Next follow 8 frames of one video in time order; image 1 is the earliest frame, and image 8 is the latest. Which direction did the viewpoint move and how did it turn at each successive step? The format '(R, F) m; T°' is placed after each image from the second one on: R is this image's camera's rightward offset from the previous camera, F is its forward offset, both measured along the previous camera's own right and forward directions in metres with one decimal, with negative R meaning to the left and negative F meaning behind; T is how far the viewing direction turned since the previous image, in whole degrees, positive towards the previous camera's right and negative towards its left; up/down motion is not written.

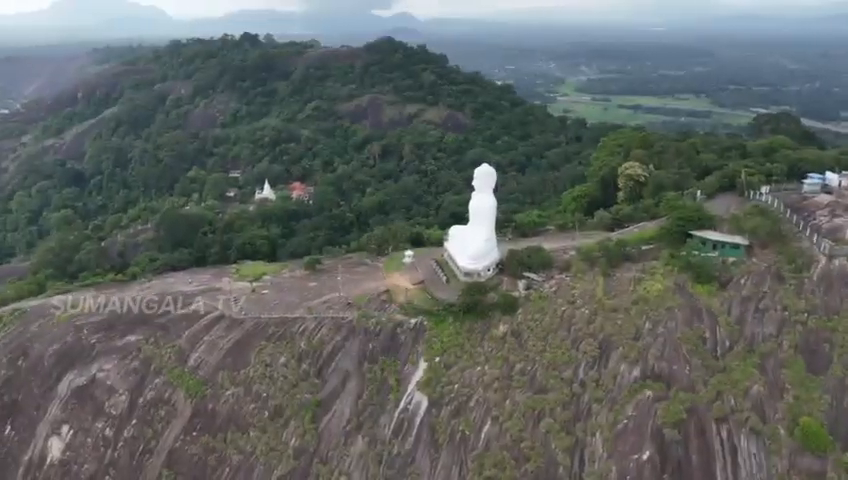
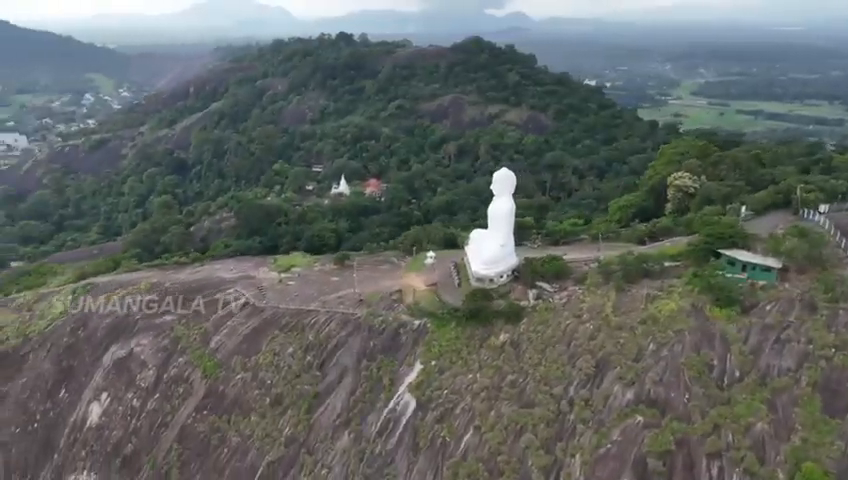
(+3.5, +0.4) m; -9°
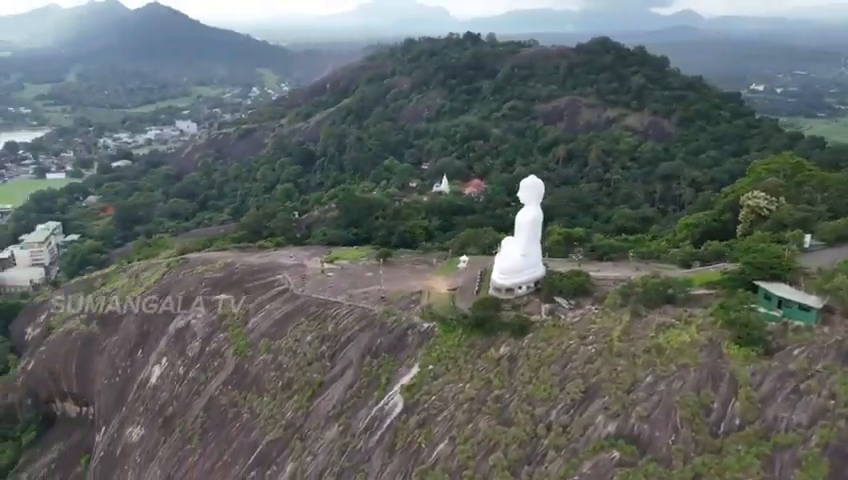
(+4.7, +0.6) m; -13°
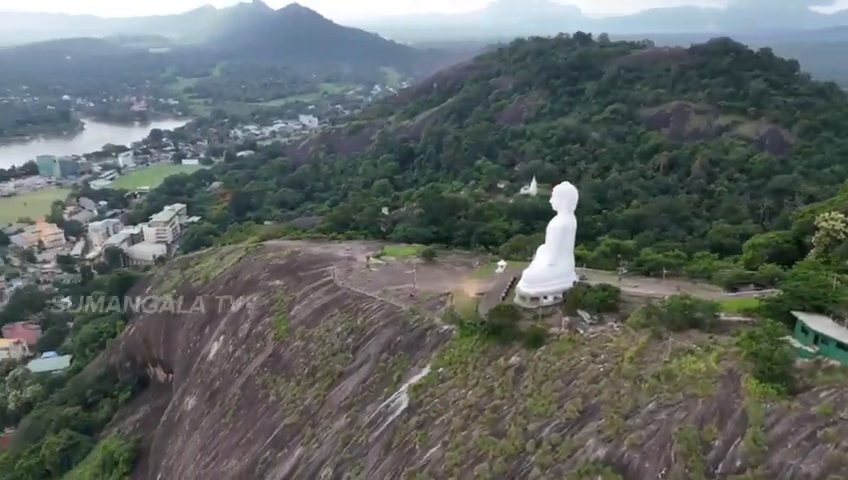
(+3.4, +0.3) m; -10°
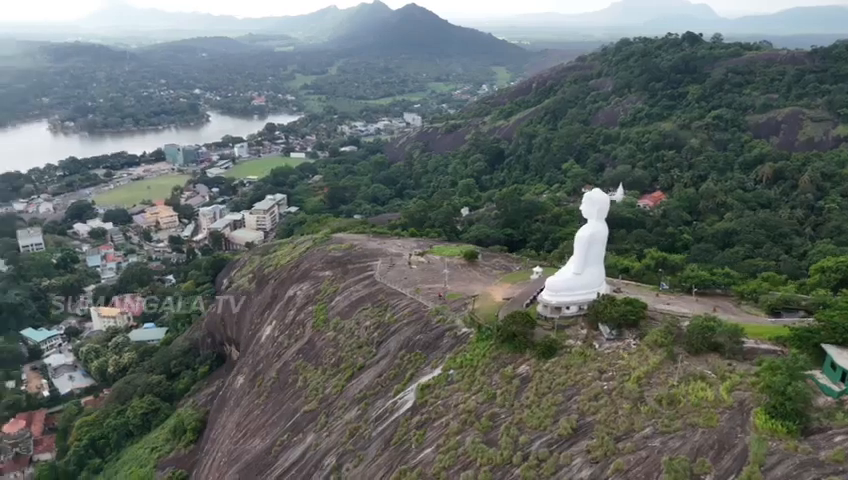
(+3.0, +0.3) m; -9°
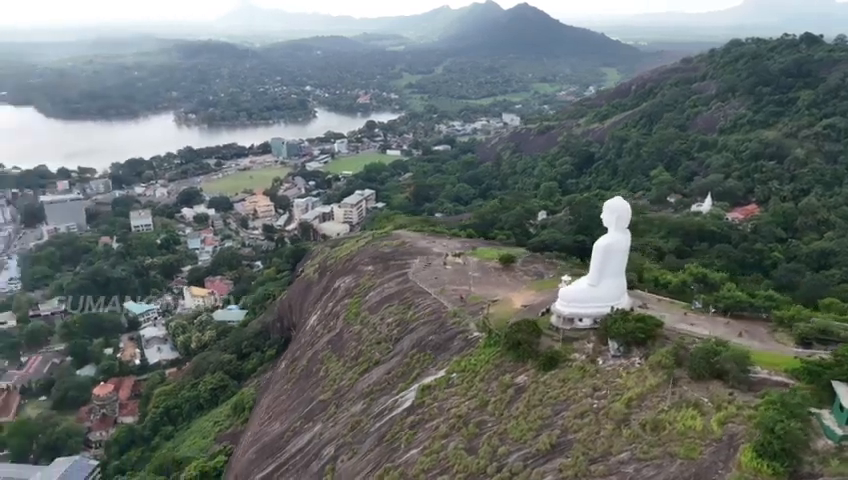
(+3.1, +0.3) m; -9°
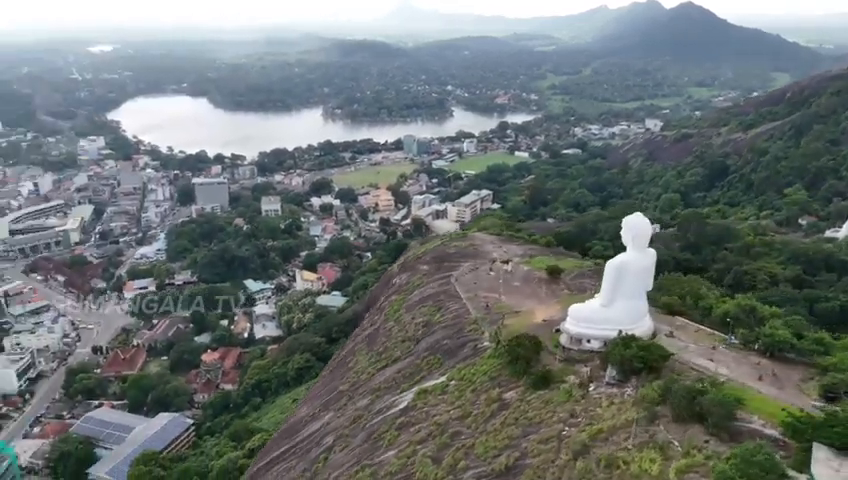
(+4.4, +0.6) m; -12°
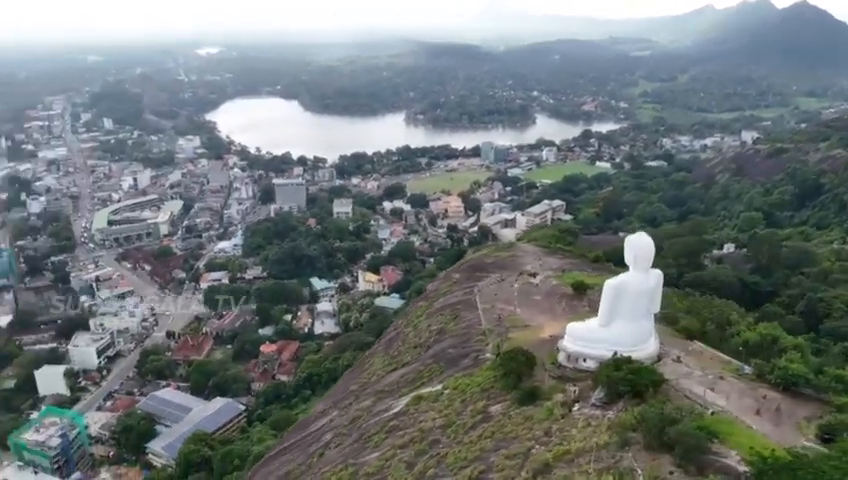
(+2.8, +0.1) m; -8°
